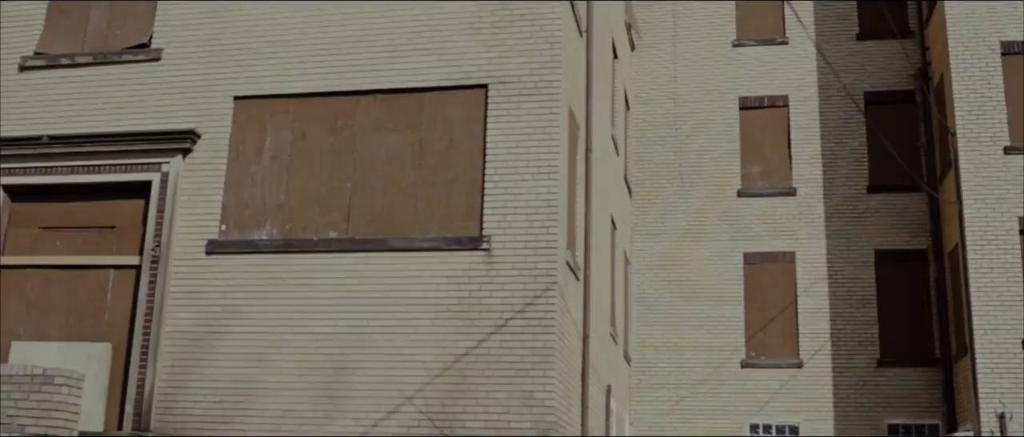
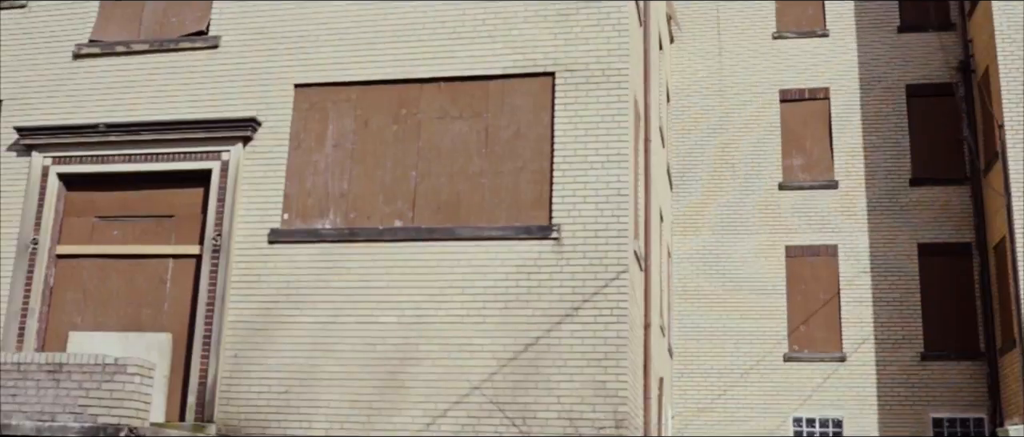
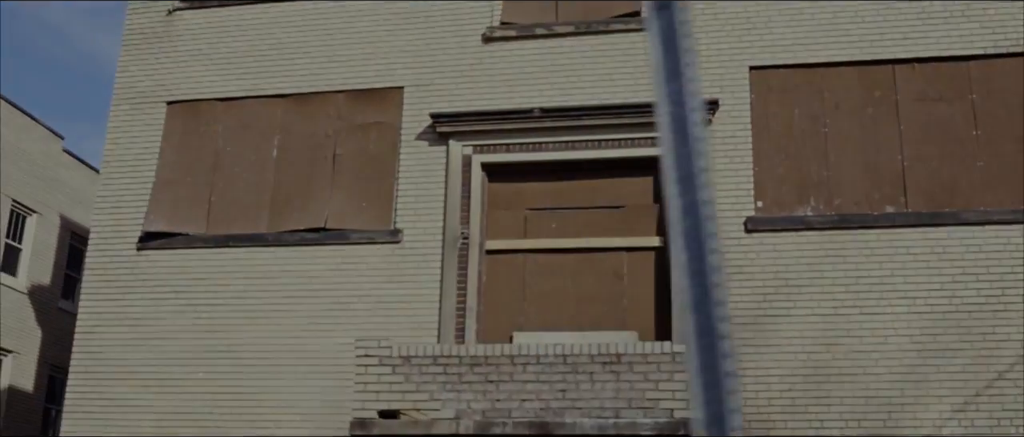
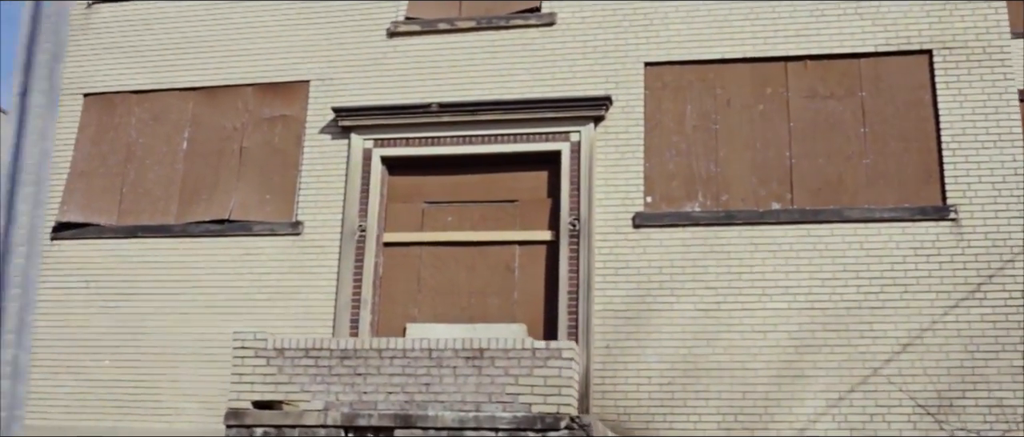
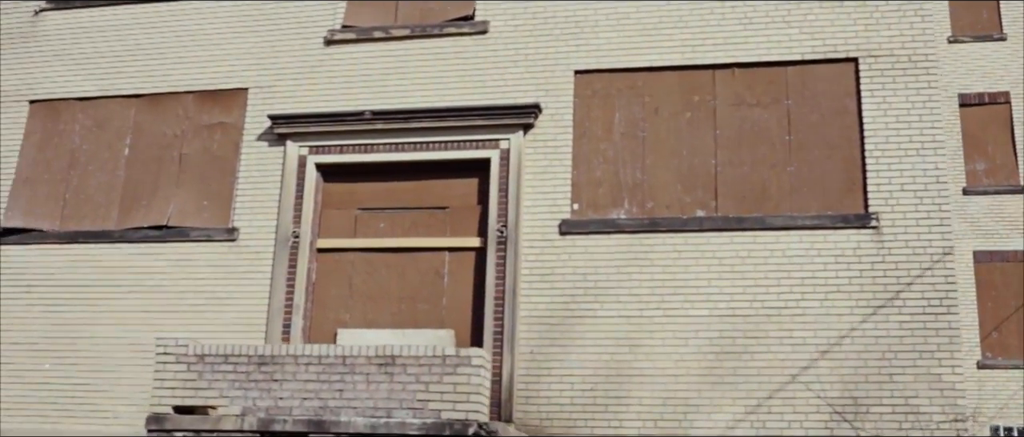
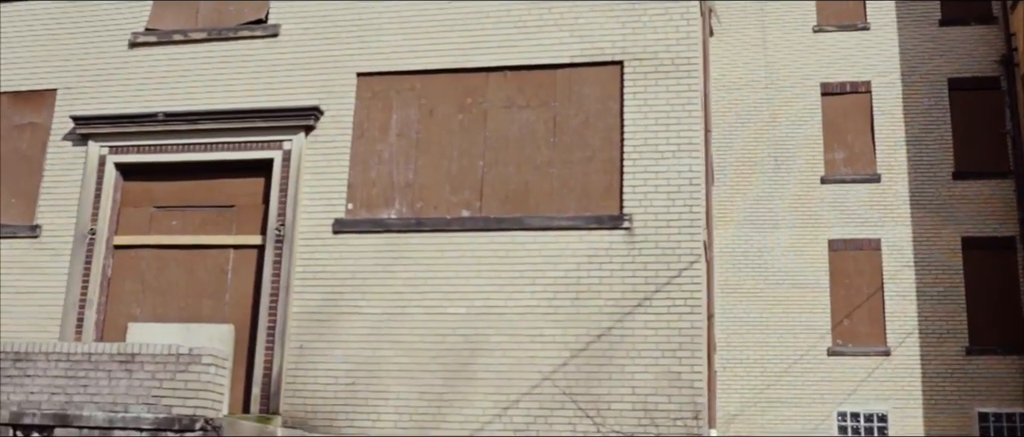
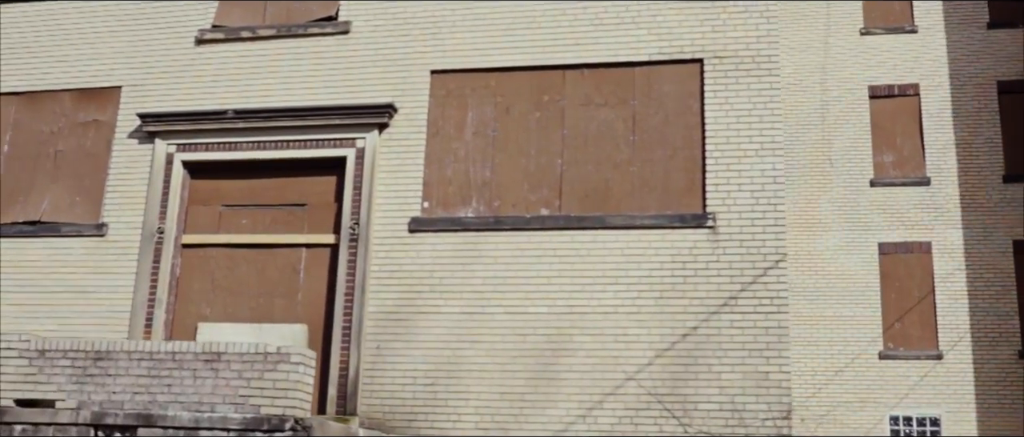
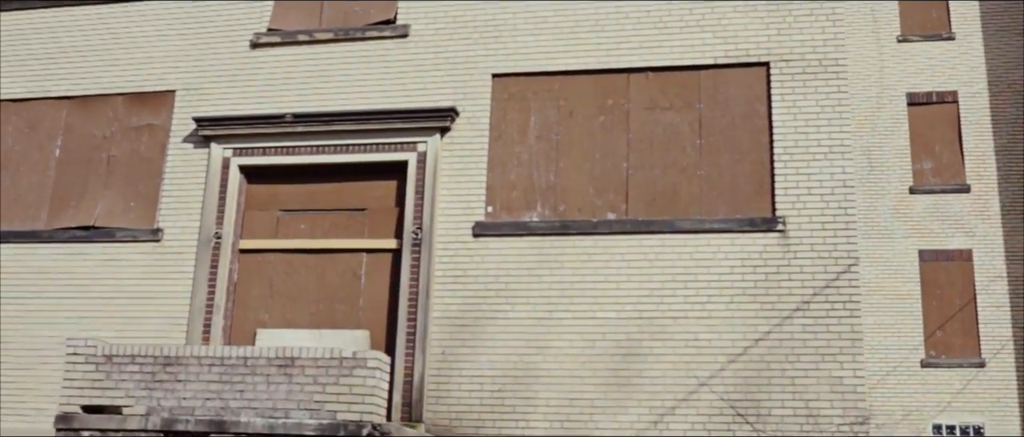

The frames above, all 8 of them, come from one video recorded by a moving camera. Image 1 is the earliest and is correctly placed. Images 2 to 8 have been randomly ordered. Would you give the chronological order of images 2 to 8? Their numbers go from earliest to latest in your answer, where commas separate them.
2, 6, 7, 8, 5, 4, 3
